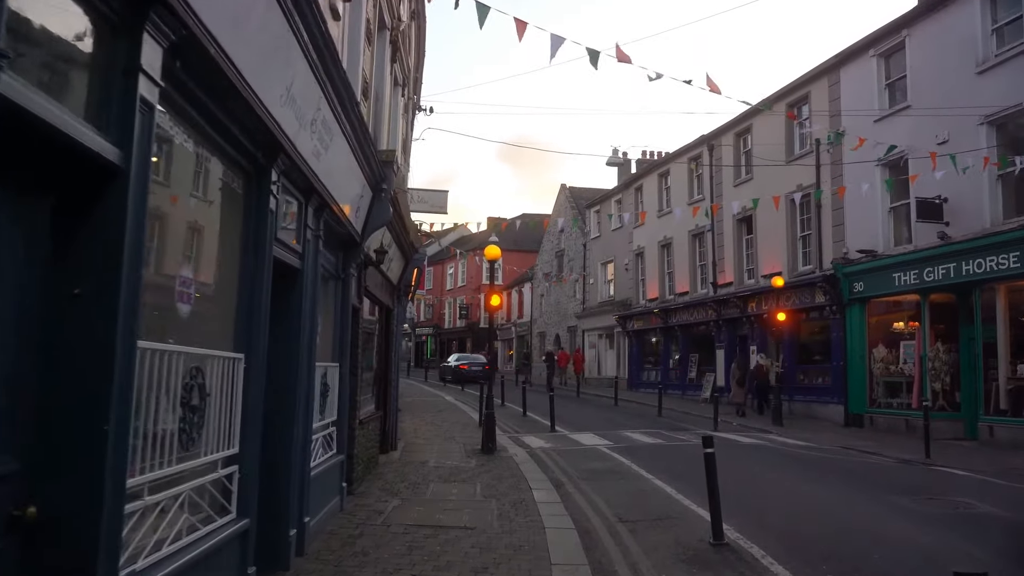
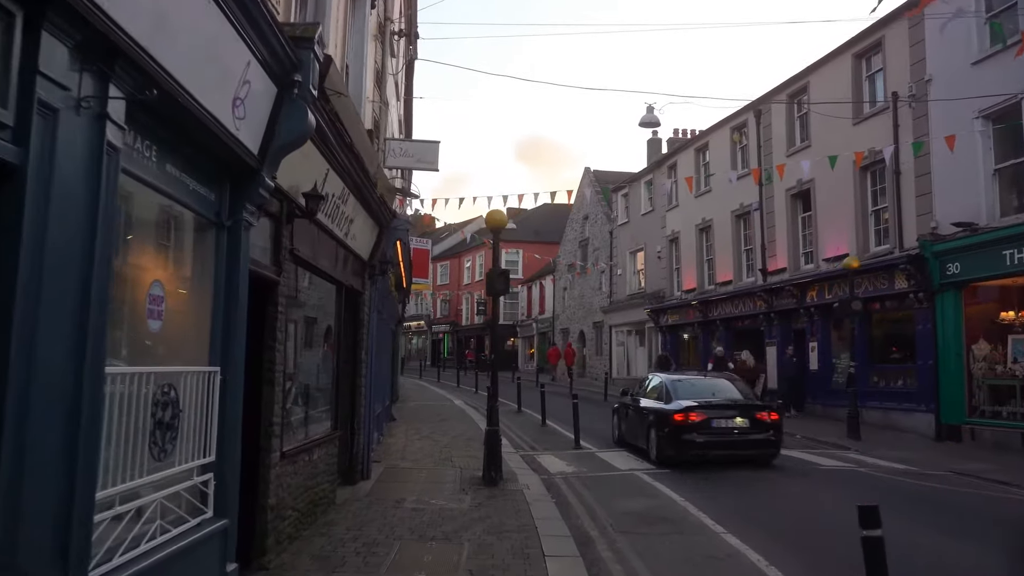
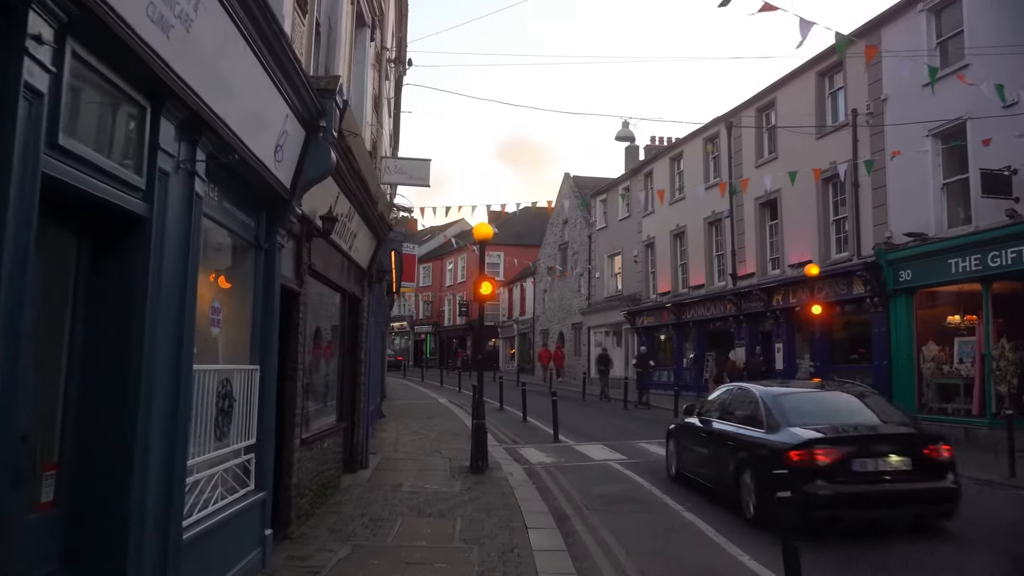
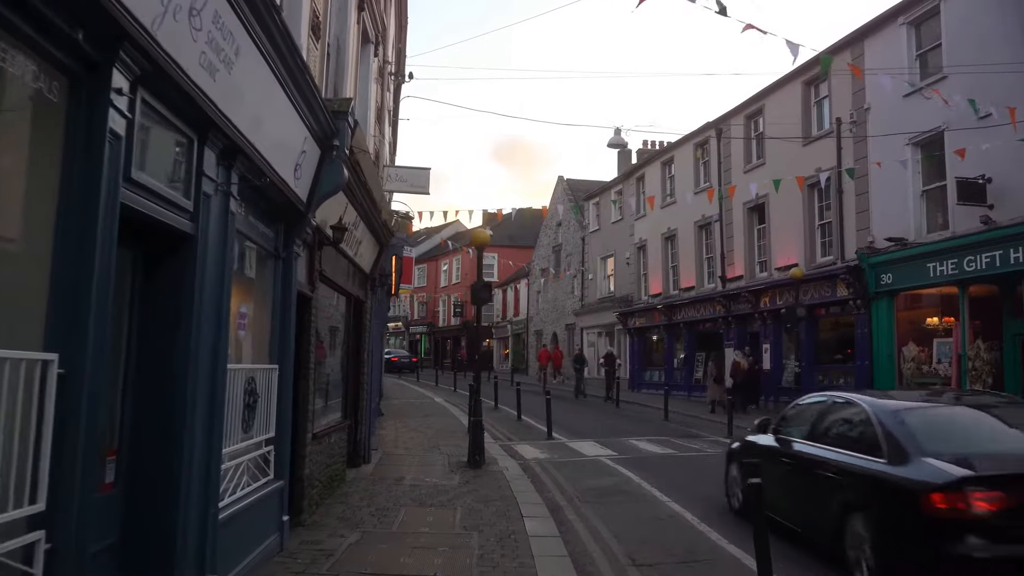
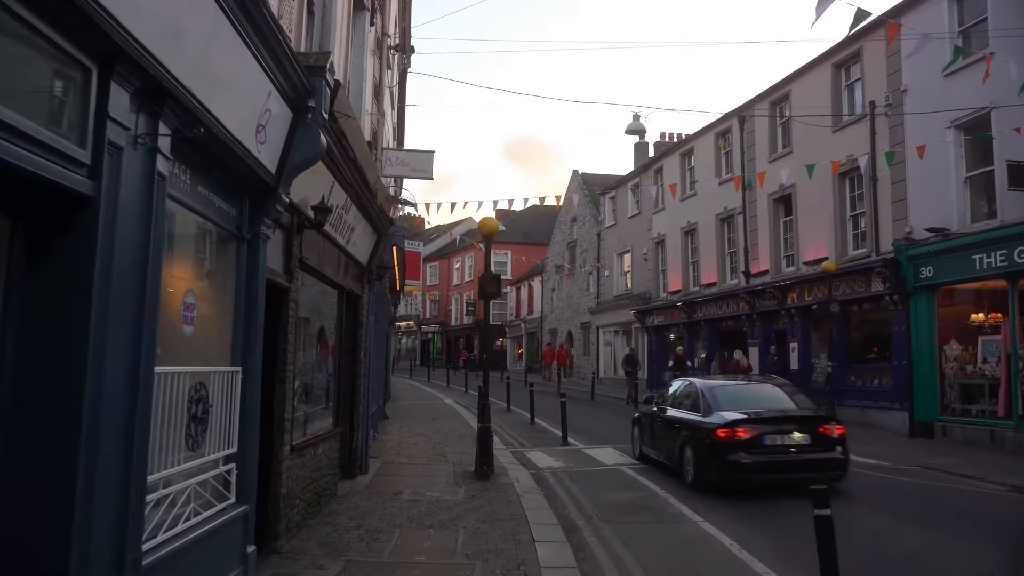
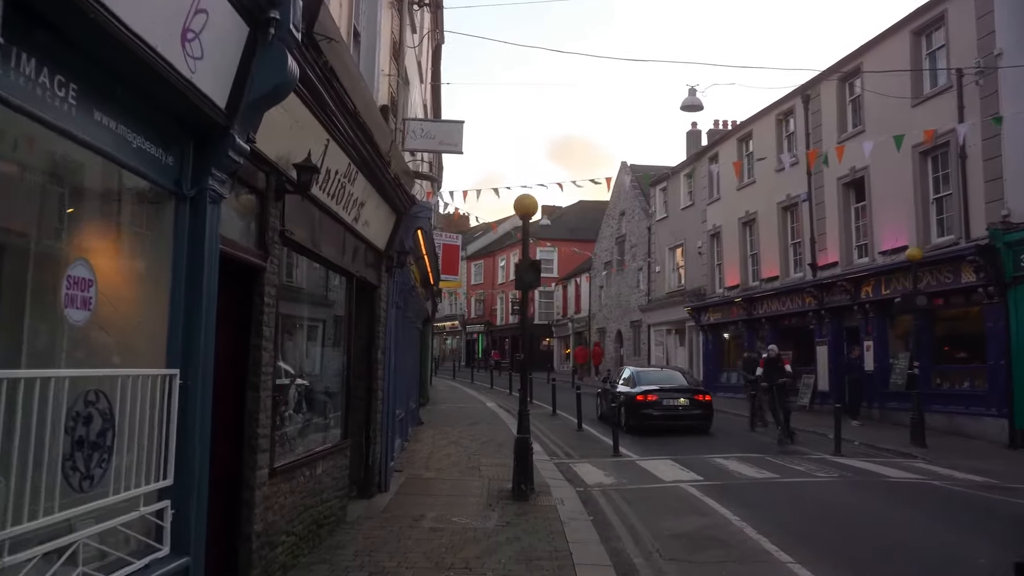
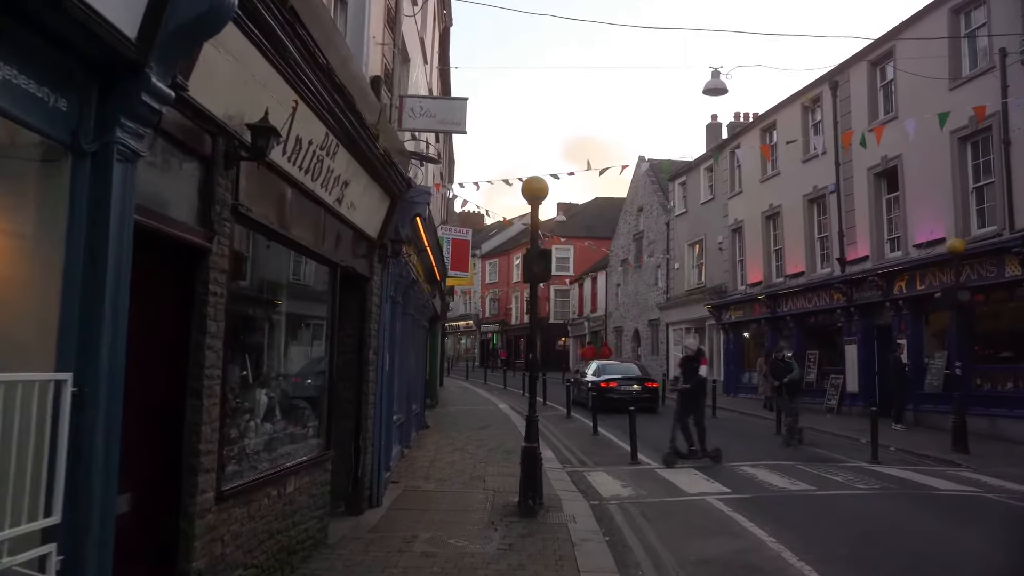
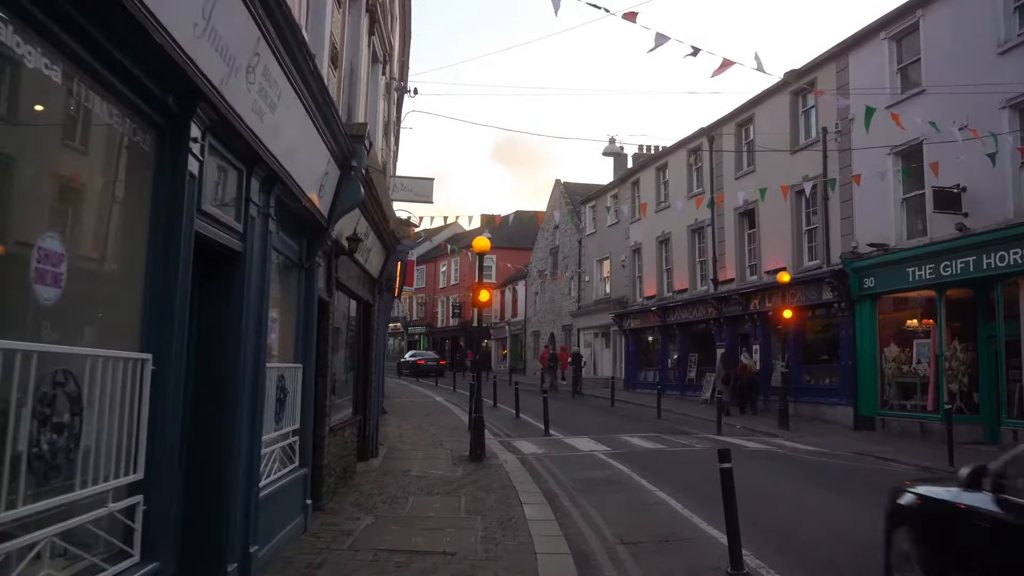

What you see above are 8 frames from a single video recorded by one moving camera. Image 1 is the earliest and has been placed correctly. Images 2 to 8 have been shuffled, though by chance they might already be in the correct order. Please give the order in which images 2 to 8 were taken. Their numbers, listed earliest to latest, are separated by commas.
8, 4, 3, 5, 2, 6, 7
